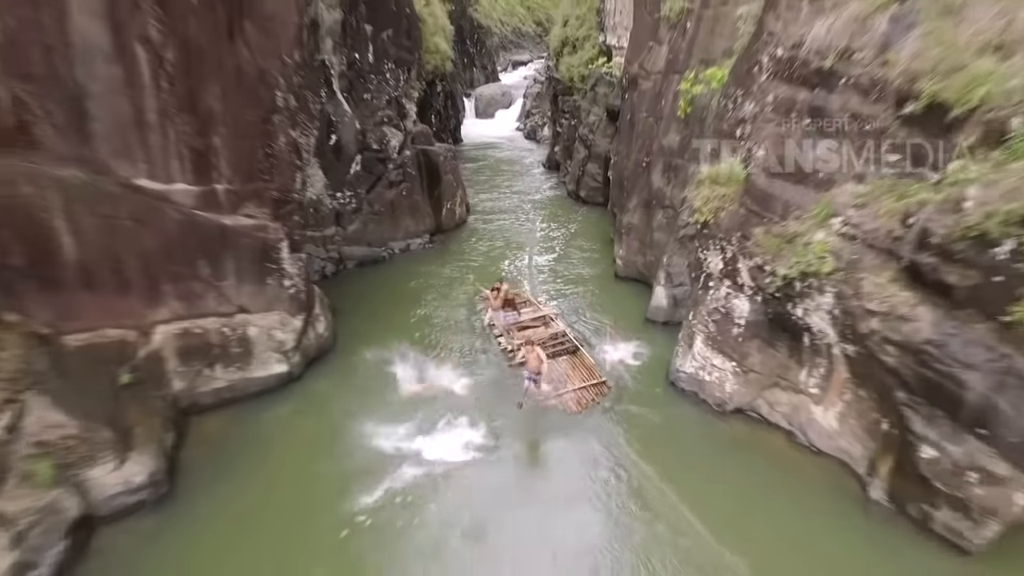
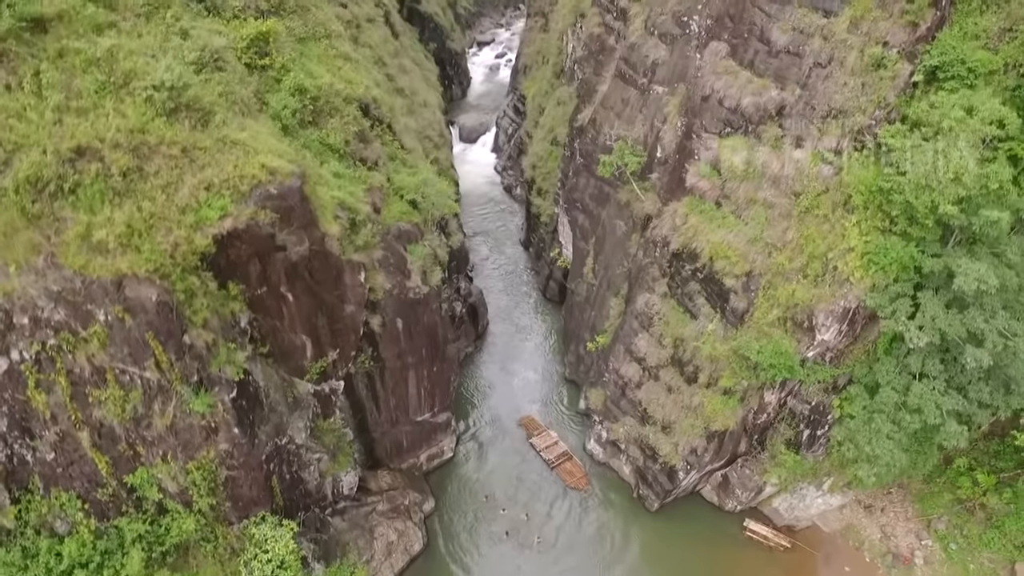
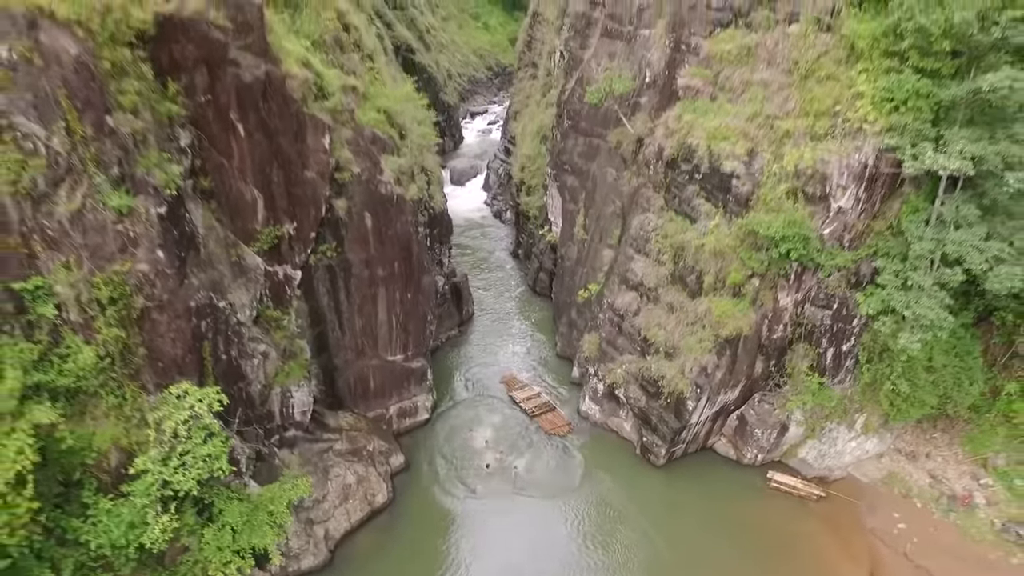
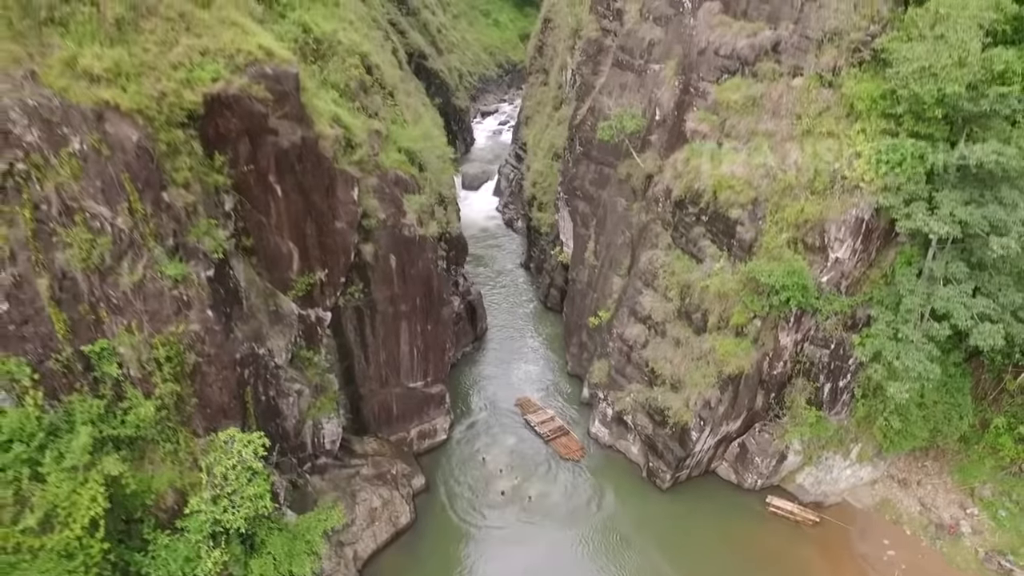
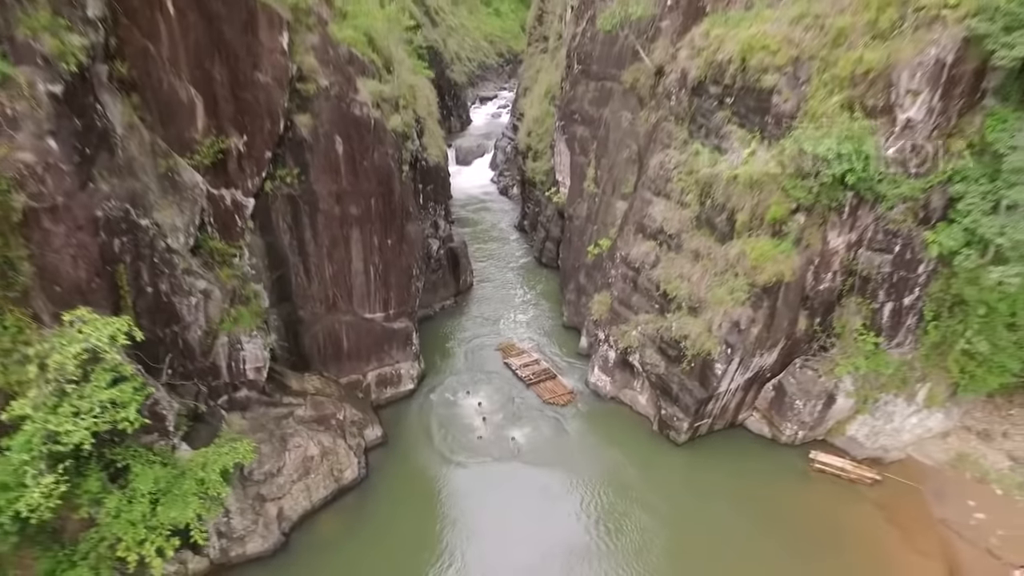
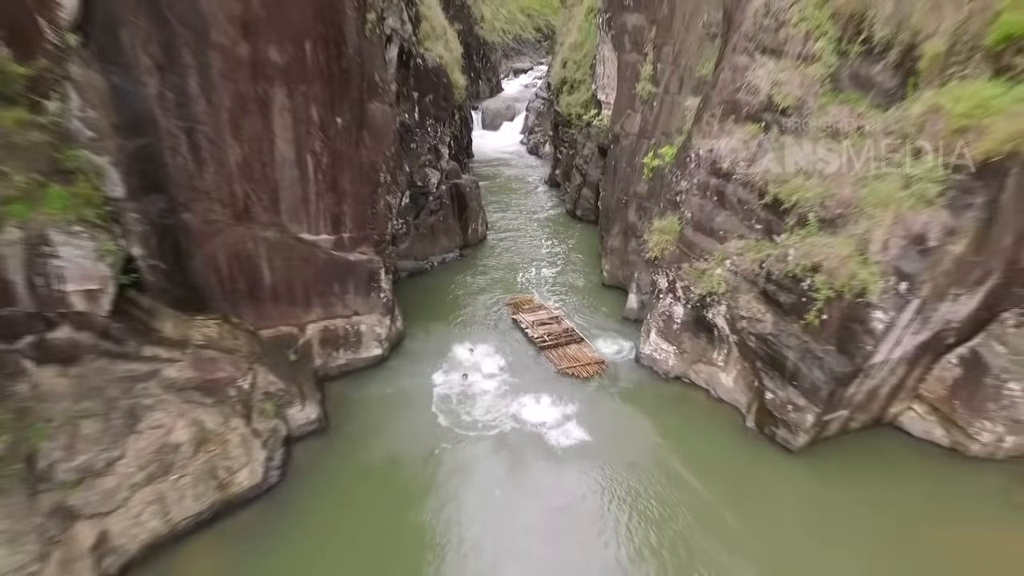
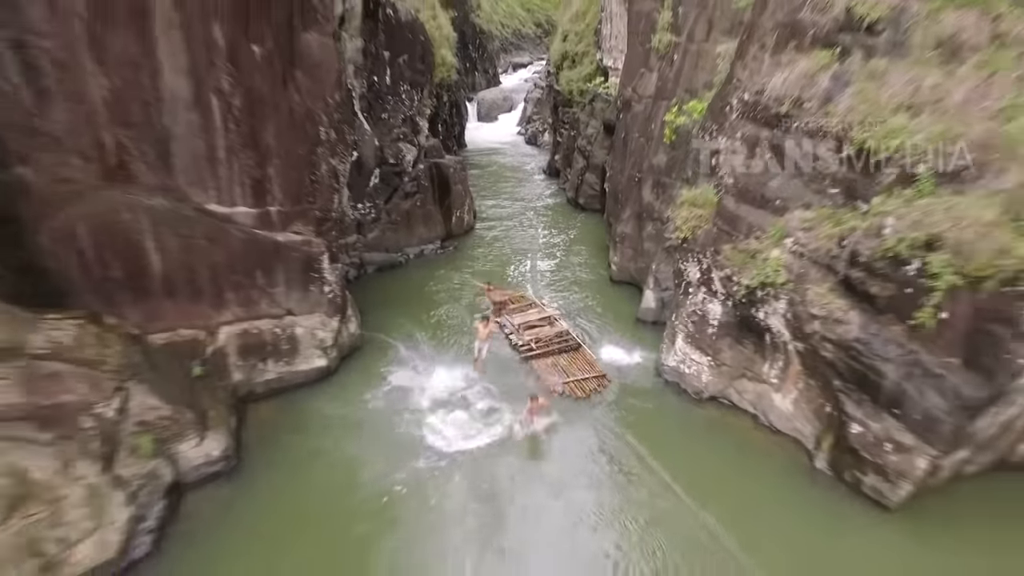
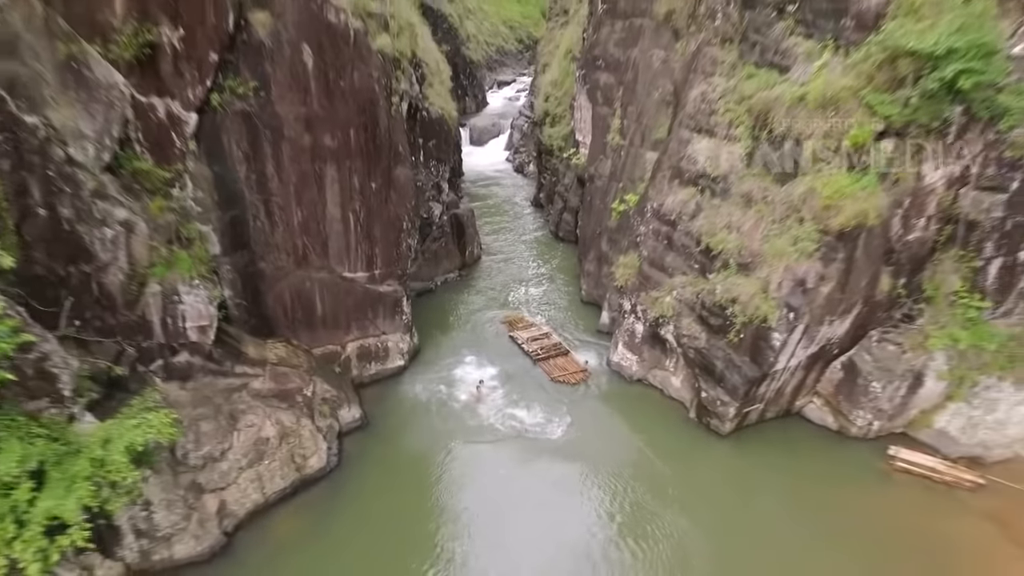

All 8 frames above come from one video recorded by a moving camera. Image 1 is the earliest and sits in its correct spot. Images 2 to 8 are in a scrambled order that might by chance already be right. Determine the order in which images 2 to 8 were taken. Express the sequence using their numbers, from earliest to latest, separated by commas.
7, 6, 8, 5, 3, 4, 2
